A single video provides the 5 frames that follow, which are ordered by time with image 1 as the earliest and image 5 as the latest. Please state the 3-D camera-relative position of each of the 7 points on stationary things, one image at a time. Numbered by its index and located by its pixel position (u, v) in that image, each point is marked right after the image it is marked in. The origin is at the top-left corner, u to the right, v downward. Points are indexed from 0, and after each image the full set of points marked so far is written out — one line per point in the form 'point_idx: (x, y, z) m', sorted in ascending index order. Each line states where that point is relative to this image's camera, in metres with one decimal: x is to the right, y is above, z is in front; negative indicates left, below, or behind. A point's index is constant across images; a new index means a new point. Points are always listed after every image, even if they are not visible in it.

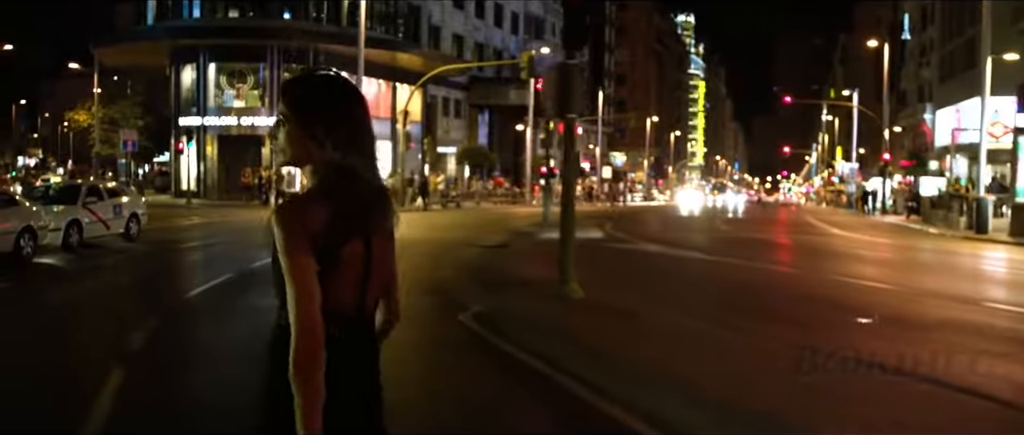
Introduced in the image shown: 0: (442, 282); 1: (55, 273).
0: (-1.2, -1.0, +17.3) m
1: (-7.6, -1.0, +18.3) m
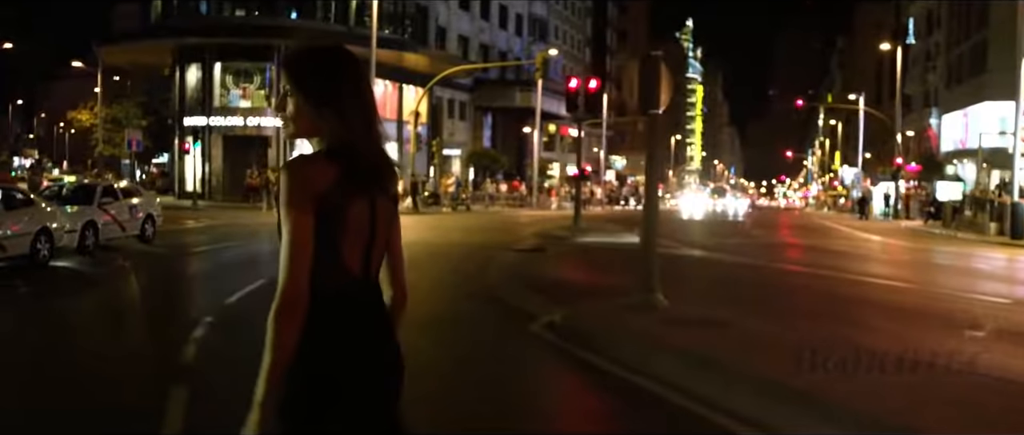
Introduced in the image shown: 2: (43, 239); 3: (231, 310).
0: (-0.6, -1.1, +16.5) m
1: (-7.0, -1.0, +17.5) m
2: (-7.7, -0.4, +17.9) m
3: (-4.0, -1.3, +15.0) m
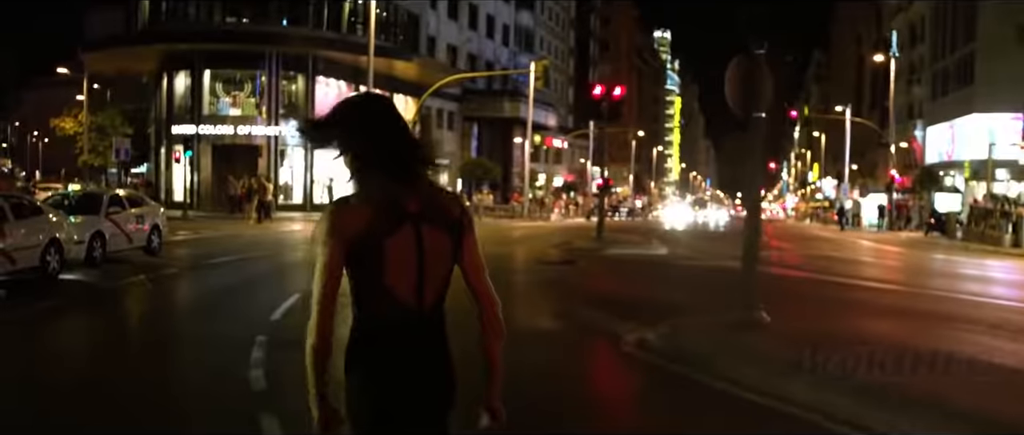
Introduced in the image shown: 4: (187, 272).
0: (0.0, -1.2, +15.7) m
1: (-6.5, -1.1, +16.6) m
2: (-7.2, -0.5, +16.9) m
3: (-3.4, -1.4, +14.2) m
4: (-6.0, -1.0, +20.0) m
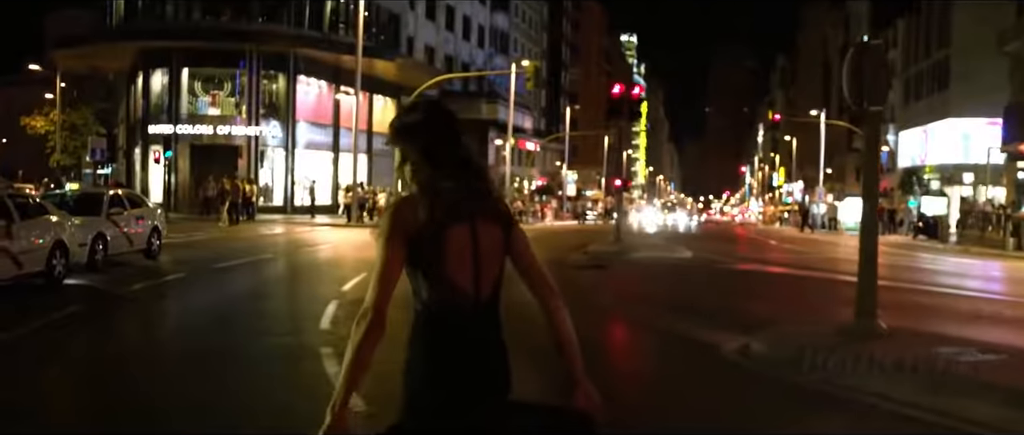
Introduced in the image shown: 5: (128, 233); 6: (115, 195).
0: (+0.5, -1.3, +15.1) m
1: (-6.0, -1.2, +15.7) m
2: (-6.7, -0.5, +16.0) m
3: (-2.8, -1.4, +13.4) m
4: (-5.6, -1.0, +19.1) m
5: (-6.9, -0.3, +19.3) m
6: (-7.0, +0.4, +19.1) m
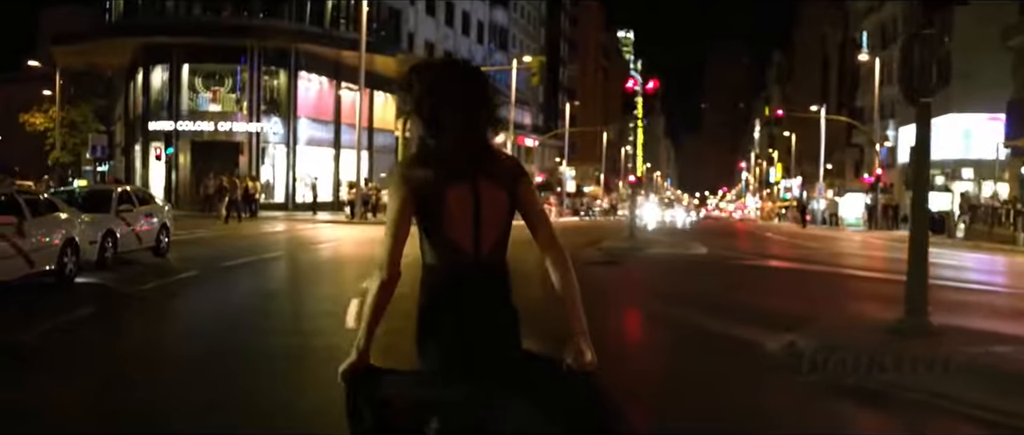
0: (+0.8, -1.2, +14.8) m
1: (-5.7, -1.1, +15.4) m
2: (-6.5, -0.5, +15.7) m
3: (-2.6, -1.4, +13.1) m
4: (-5.4, -1.0, +18.8) m
5: (-6.6, -0.2, +19.0) m
6: (-6.8, +0.5, +18.8) m
